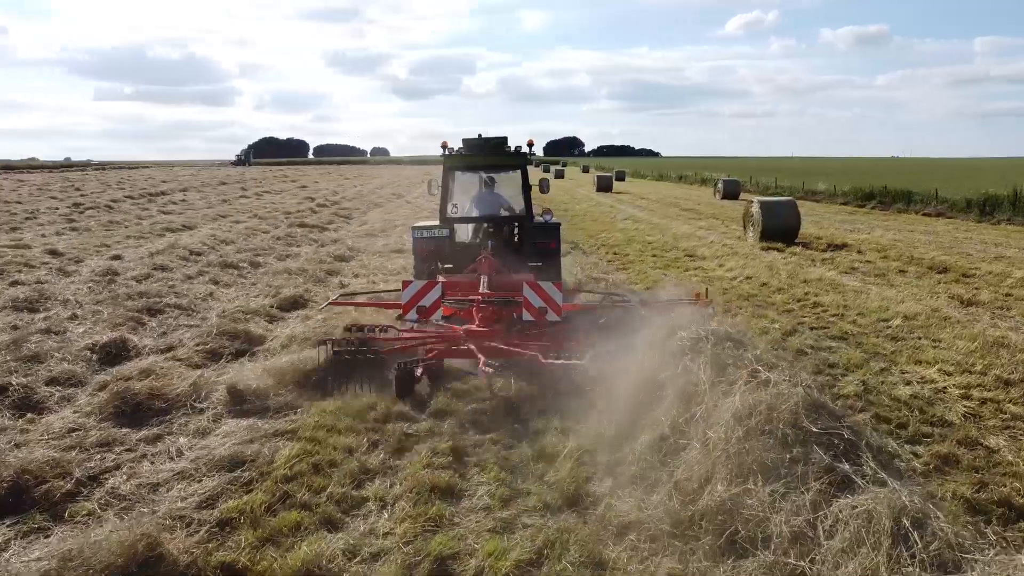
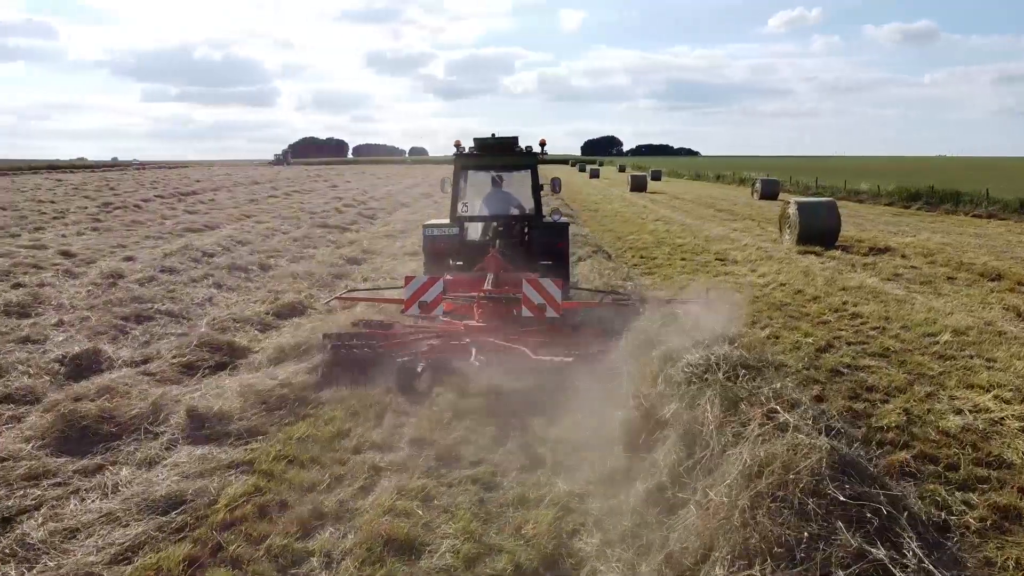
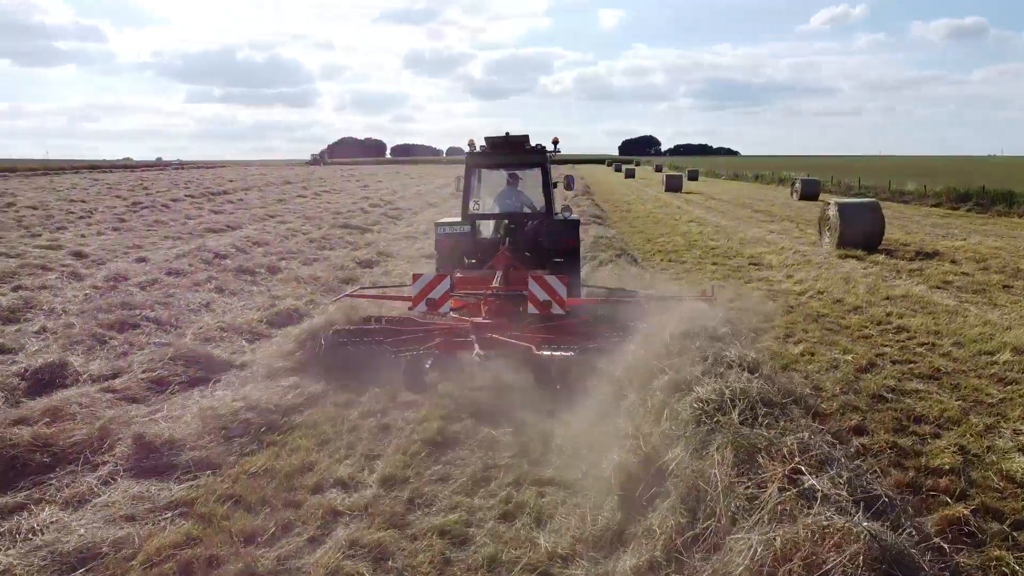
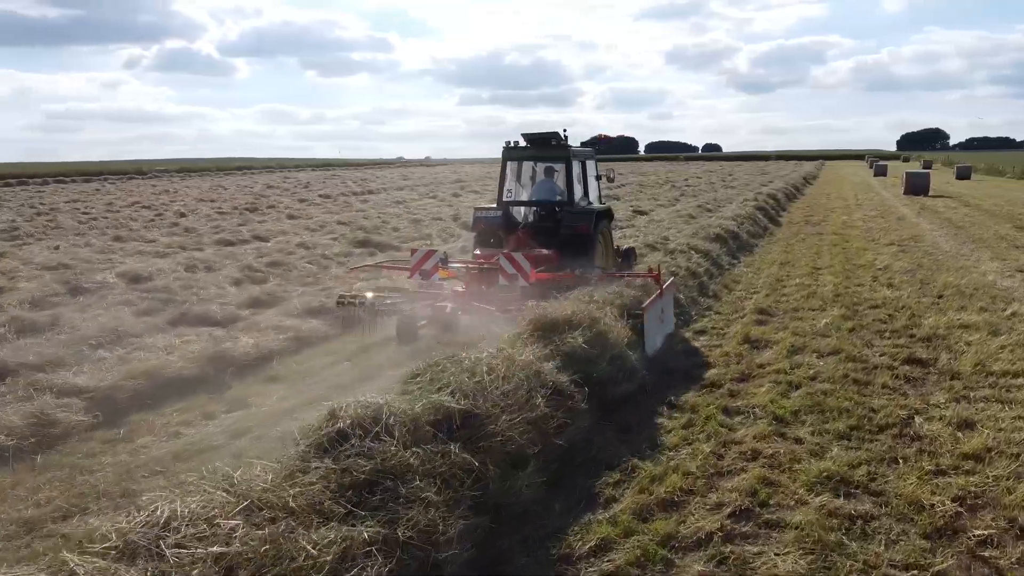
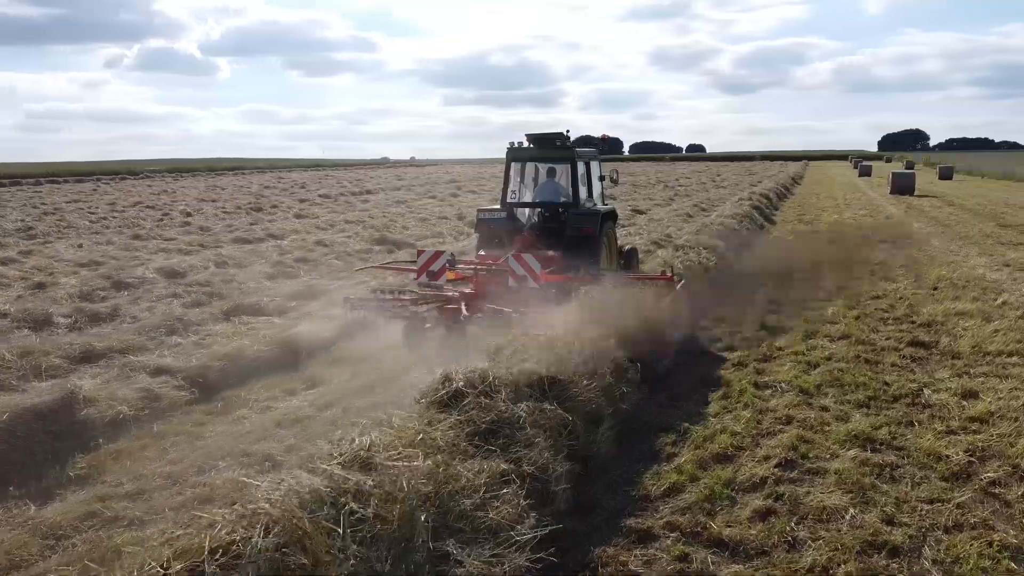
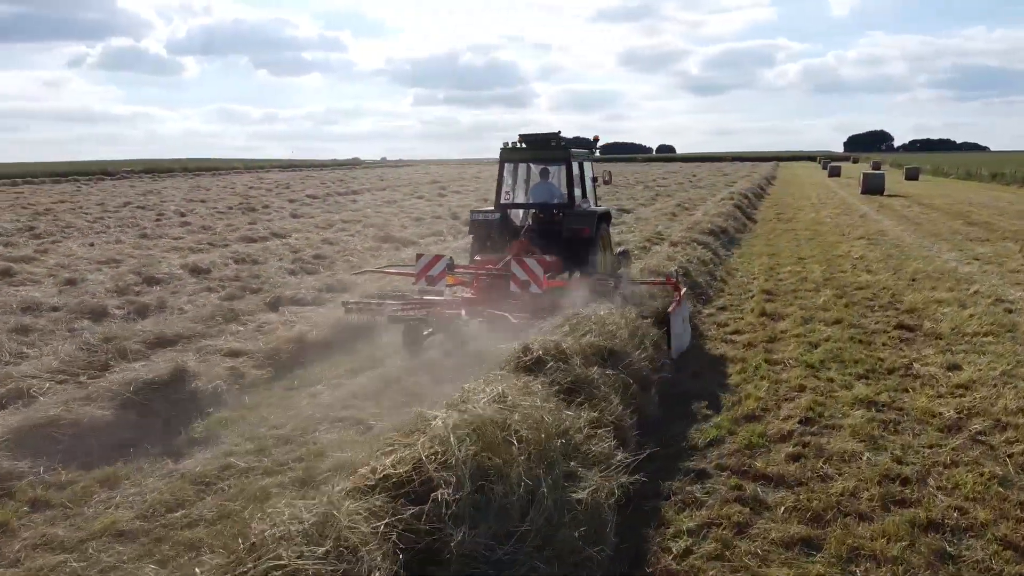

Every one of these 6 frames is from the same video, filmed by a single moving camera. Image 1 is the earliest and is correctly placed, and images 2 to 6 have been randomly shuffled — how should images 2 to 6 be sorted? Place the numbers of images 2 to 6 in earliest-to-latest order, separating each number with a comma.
2, 3, 6, 5, 4
